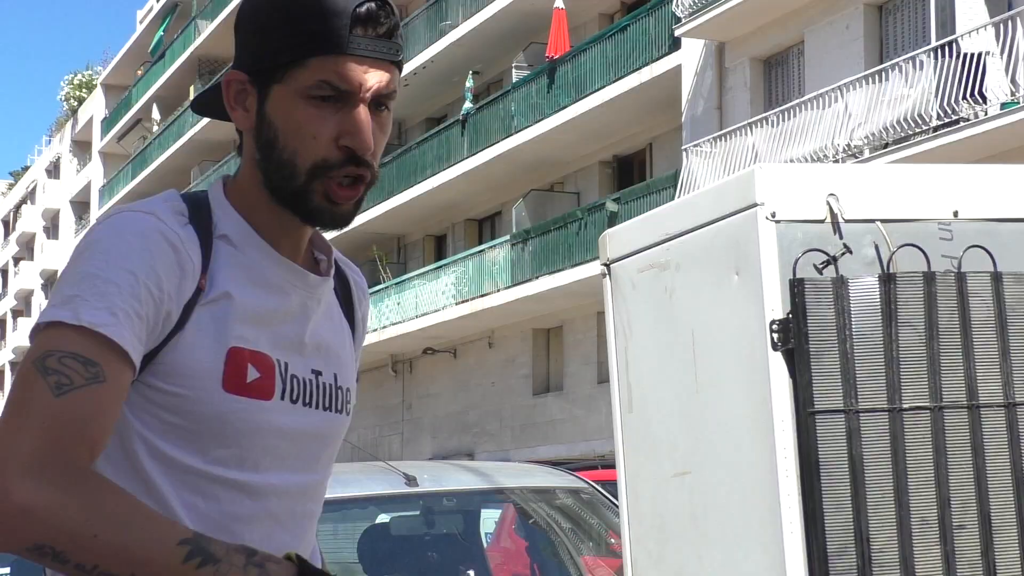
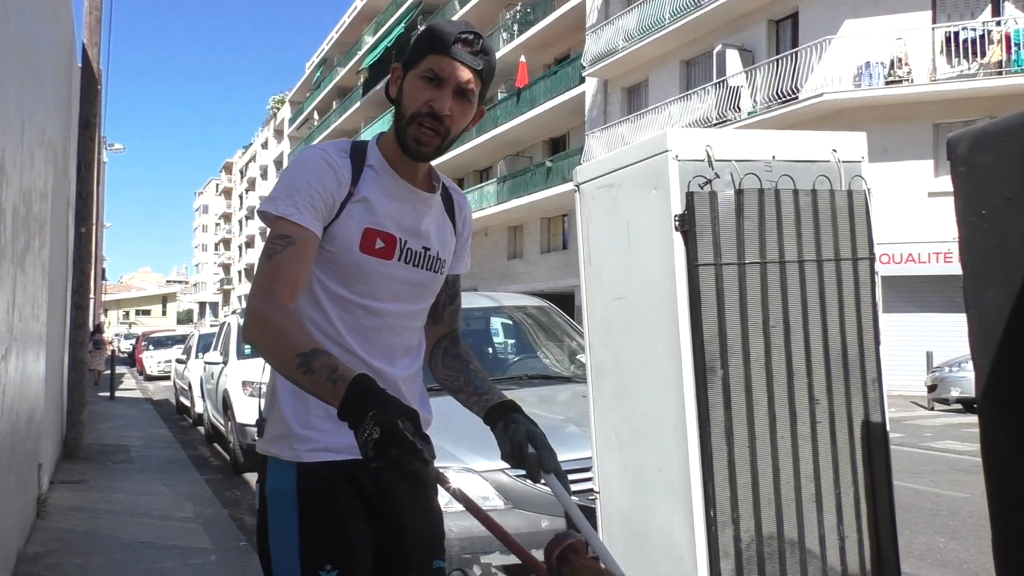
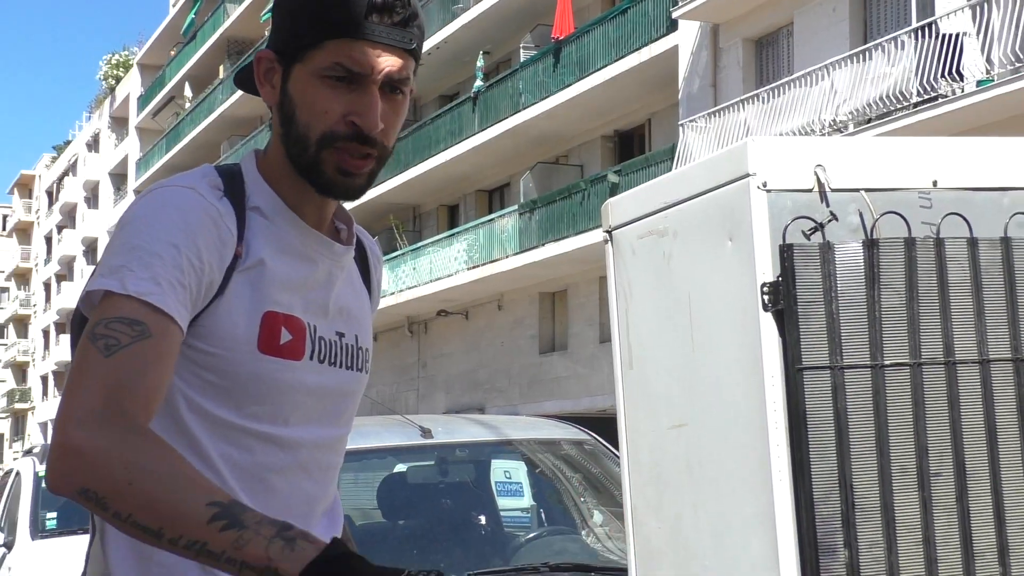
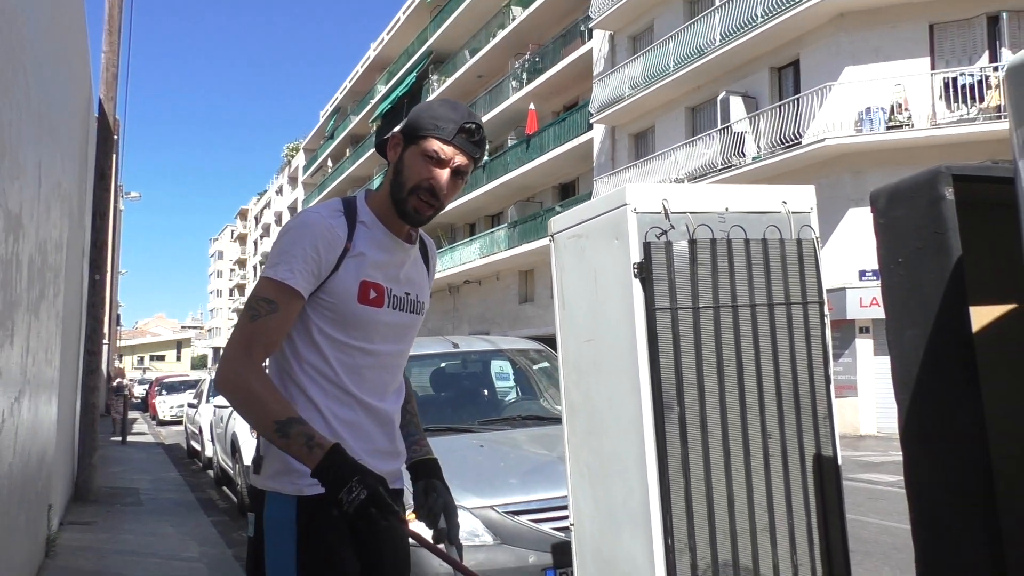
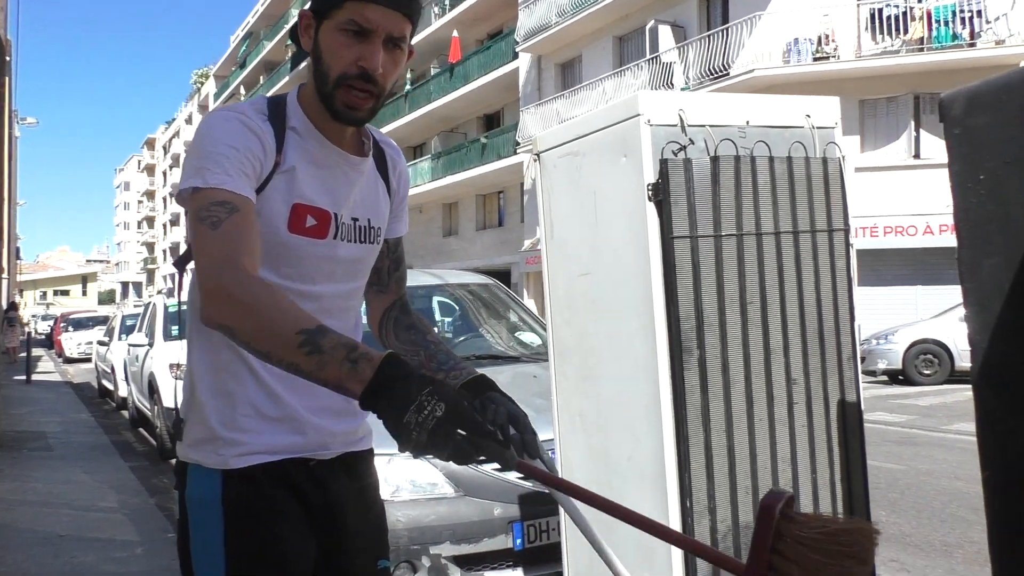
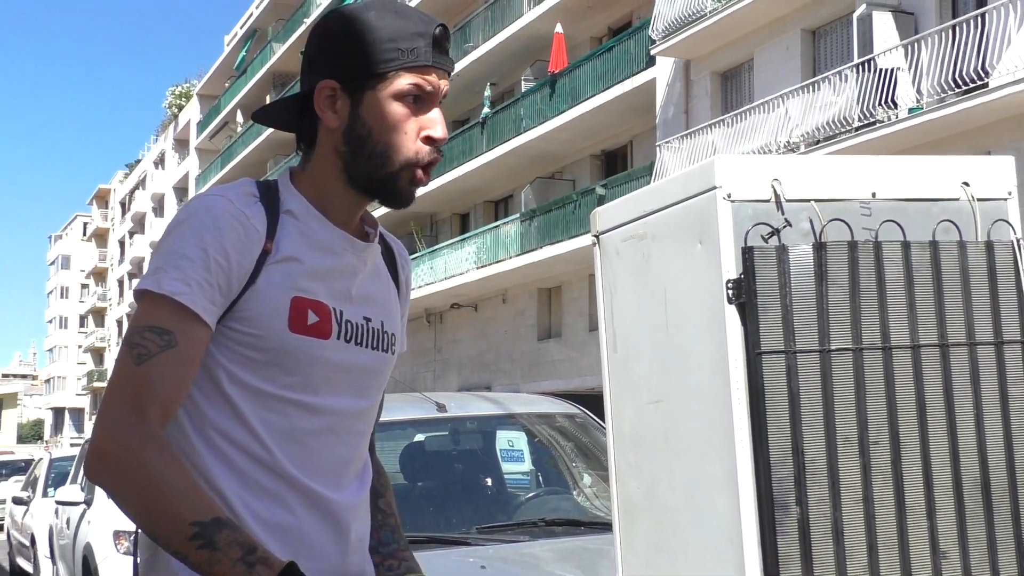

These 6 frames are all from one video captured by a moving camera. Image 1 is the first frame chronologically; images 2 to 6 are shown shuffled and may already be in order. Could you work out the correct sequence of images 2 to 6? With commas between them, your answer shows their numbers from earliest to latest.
3, 6, 4, 2, 5
